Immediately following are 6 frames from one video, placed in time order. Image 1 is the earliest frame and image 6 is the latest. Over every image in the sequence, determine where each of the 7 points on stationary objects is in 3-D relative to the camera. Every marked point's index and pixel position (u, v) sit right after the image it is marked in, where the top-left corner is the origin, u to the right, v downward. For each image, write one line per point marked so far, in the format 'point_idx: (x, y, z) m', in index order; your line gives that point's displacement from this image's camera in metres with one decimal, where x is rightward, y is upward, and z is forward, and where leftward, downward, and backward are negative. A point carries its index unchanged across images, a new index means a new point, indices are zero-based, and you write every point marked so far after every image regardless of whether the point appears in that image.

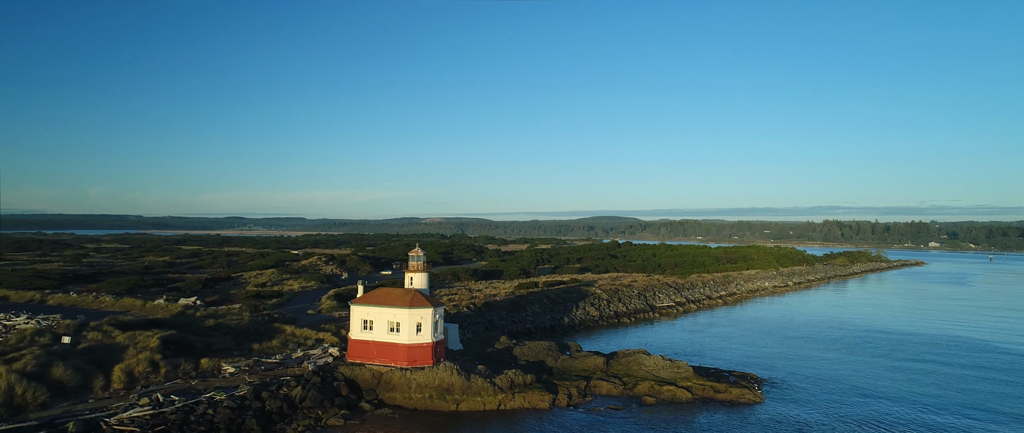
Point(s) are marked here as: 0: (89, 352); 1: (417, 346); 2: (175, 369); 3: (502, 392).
0: (-10.1, -3.2, +14.8) m
1: (-2.8, -3.7, +17.8) m
2: (-8.3, -3.8, +15.3) m
3: (-0.3, -5.2, +18.2) m
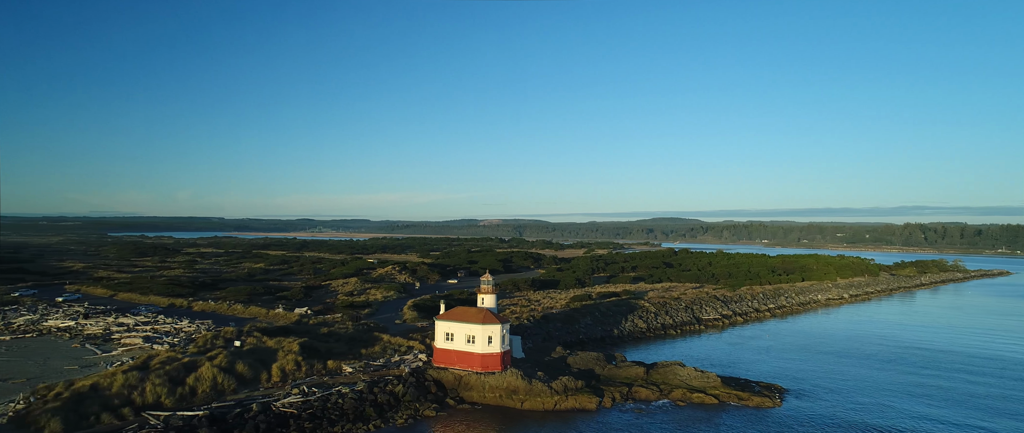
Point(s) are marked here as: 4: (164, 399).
0: (-8.4, -4.4, +20.0) m
1: (-0.8, -5.0, +22.3) m
2: (-6.6, -5.0, +20.3) m
3: (+1.6, -6.5, +22.5) m
4: (-8.7, -4.6, +15.4) m
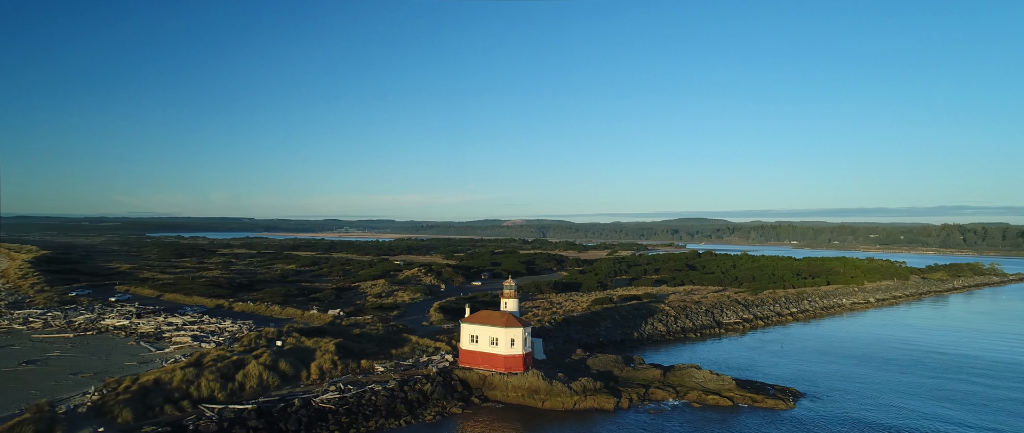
0: (-7.7, -4.8, +21.6) m
1: (0.0, -5.4, +23.6) m
2: (-5.8, -5.3, +21.8) m
3: (+2.4, -6.8, +23.7) m
4: (-8.1, -4.9, +17.0) m
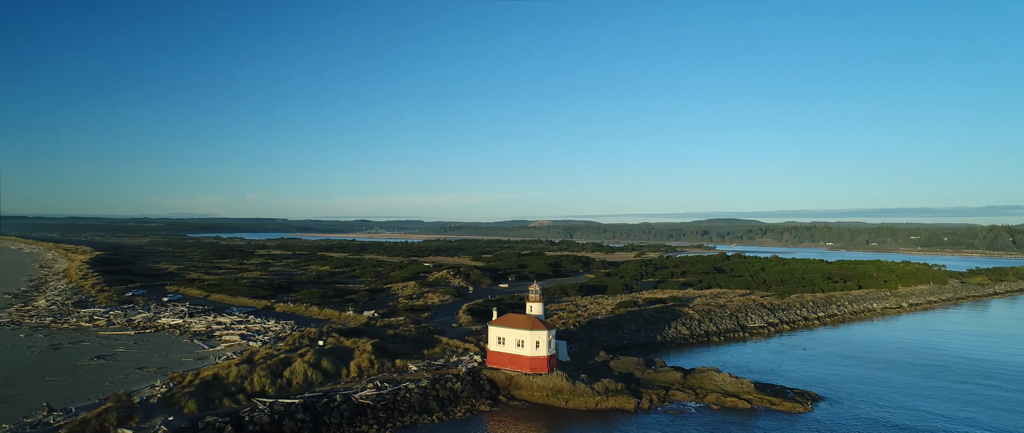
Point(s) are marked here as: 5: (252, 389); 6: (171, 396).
0: (-6.7, -5.1, +23.3) m
1: (+1.0, -5.7, +24.9) m
2: (-4.9, -5.6, +23.4) m
3: (+3.5, -7.2, +24.9) m
4: (-7.4, -5.2, +18.7) m
5: (-7.8, -5.1, +18.4) m
6: (-9.3, -4.9, +16.7) m
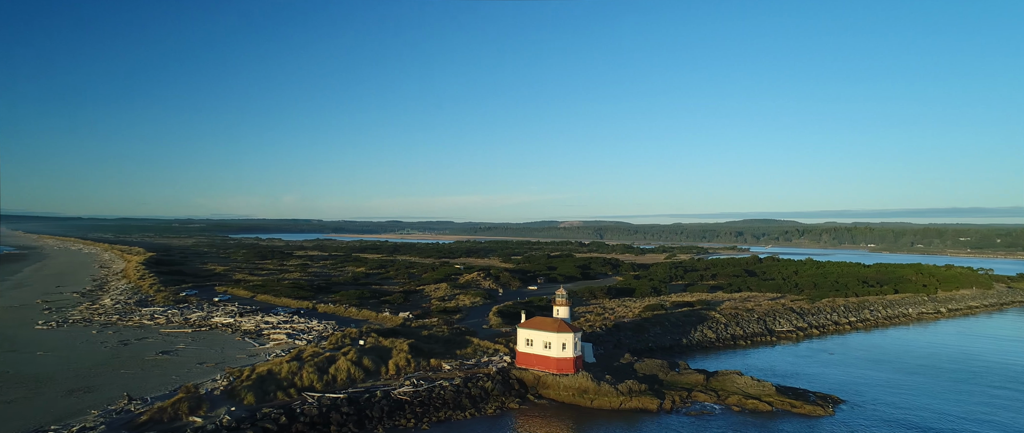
0: (-5.6, -5.4, +25.0) m
1: (+2.2, -6.1, +26.2) m
2: (-3.8, -6.0, +25.0) m
3: (+4.6, -7.6, +26.1) m
4: (-6.5, -5.5, +20.5) m
5: (-6.9, -5.5, +20.2) m
6: (-8.5, -5.2, +18.6) m
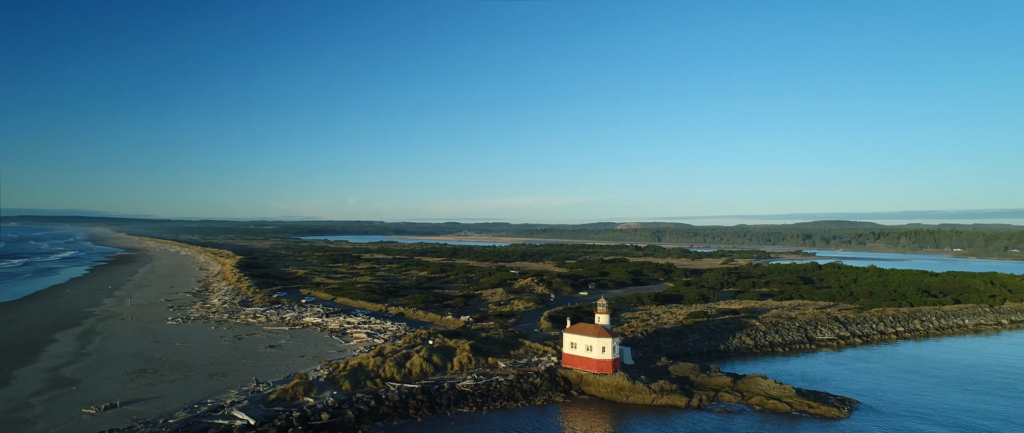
0: (-3.5, -6.3, +29.5) m
1: (+4.4, -7.0, +30.0) m
2: (-1.6, -6.9, +29.4) m
3: (+6.8, -8.5, +29.7) m
4: (-4.8, -6.5, +25.1) m
5: (-5.2, -6.4, +24.8) m
6: (-6.9, -6.1, +23.4) m
